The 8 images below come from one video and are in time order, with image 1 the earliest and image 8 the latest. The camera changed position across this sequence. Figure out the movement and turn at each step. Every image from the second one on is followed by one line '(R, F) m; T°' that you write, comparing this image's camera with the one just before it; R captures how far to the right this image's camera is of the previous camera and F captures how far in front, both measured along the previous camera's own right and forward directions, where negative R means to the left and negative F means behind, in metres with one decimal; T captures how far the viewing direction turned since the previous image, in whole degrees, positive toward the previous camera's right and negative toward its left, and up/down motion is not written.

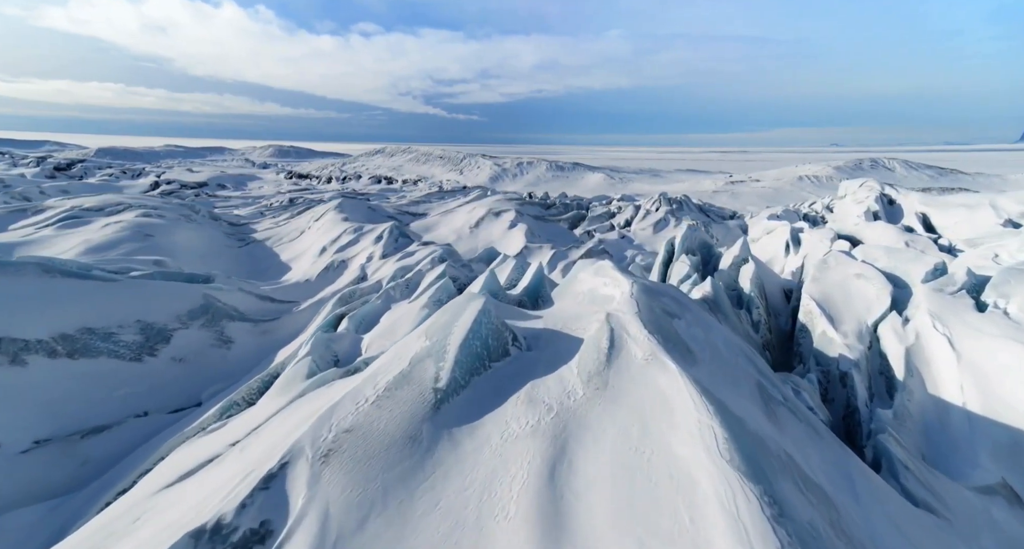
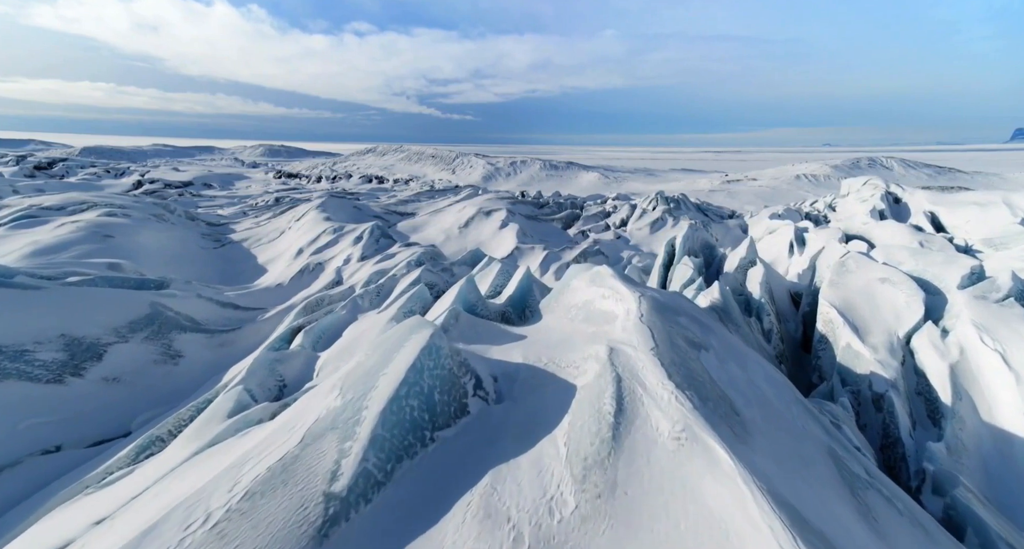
(+0.2, +1.2) m; +1°
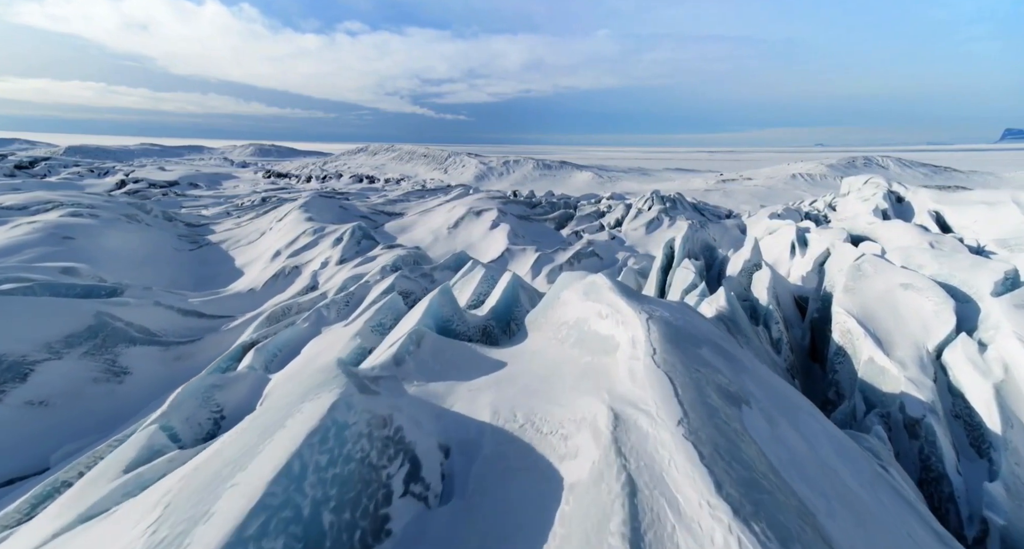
(+0.2, +1.0) m; +1°
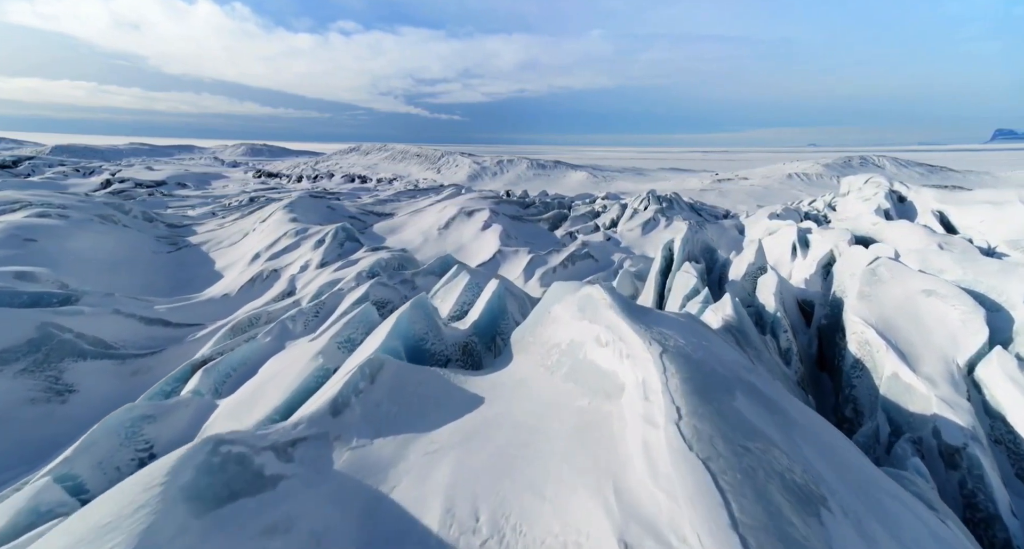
(+0.1, +0.8) m; +1°
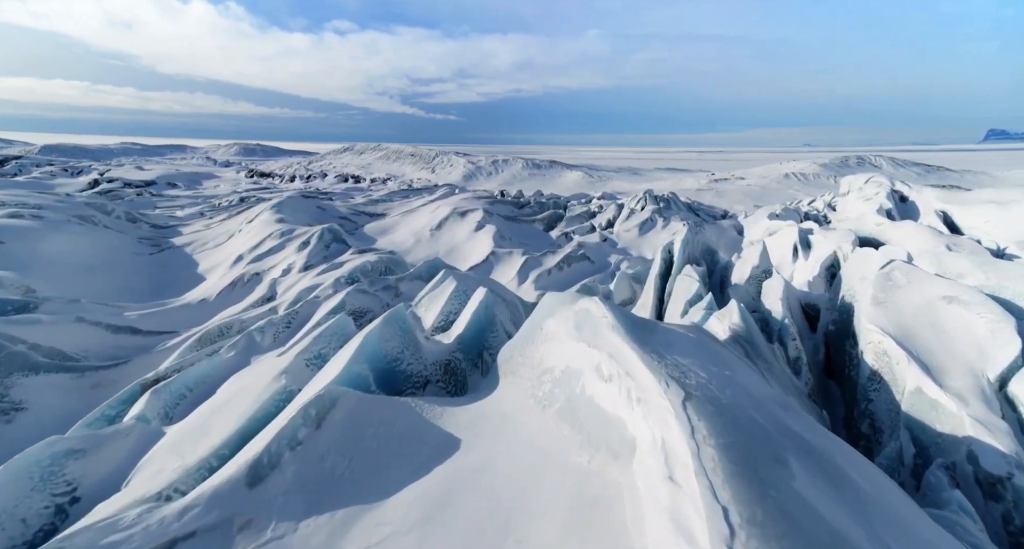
(+0.1, +0.6) m; +1°
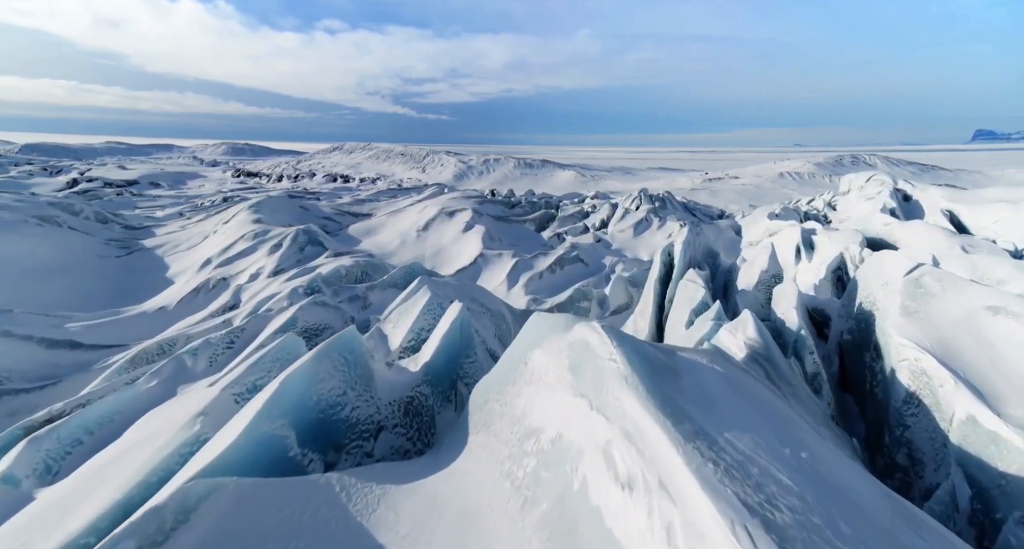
(+0.1, +1.0) m; +1°
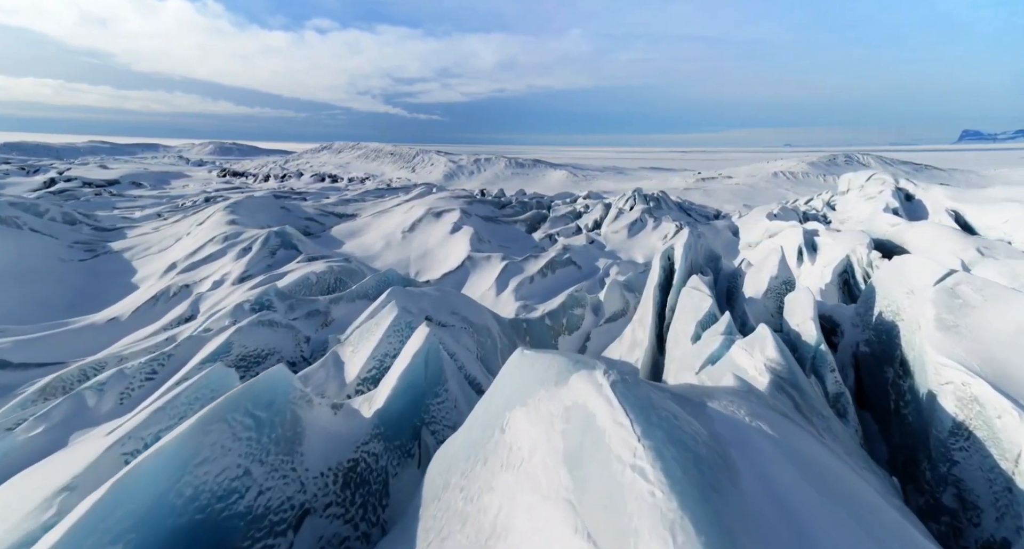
(+0.1, +1.0) m; +1°
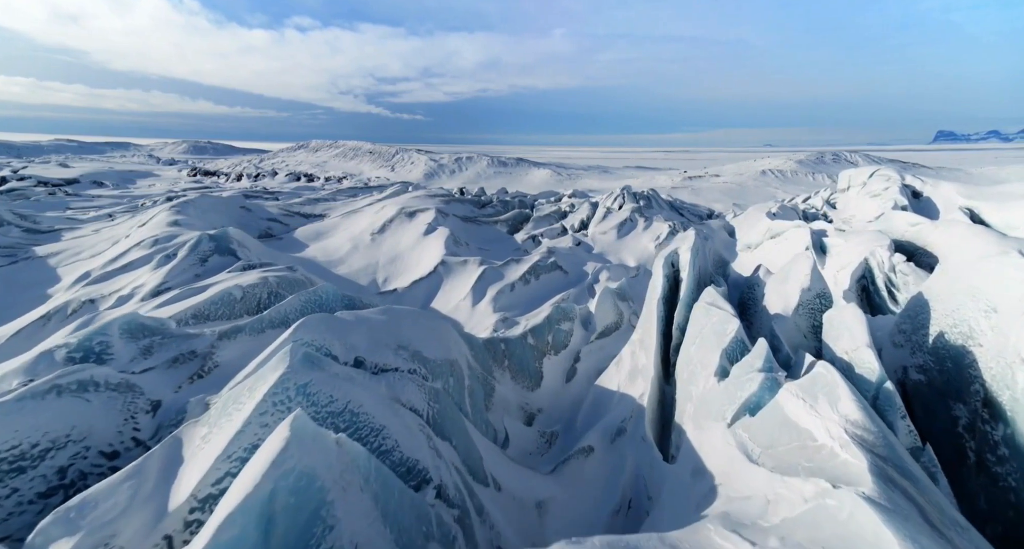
(+0.2, +1.9) m; +2°
